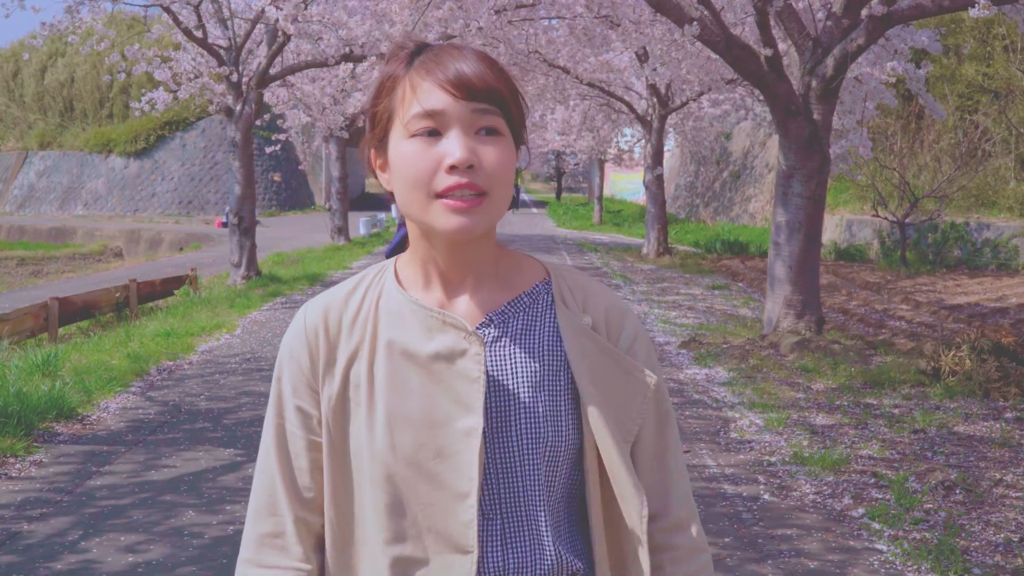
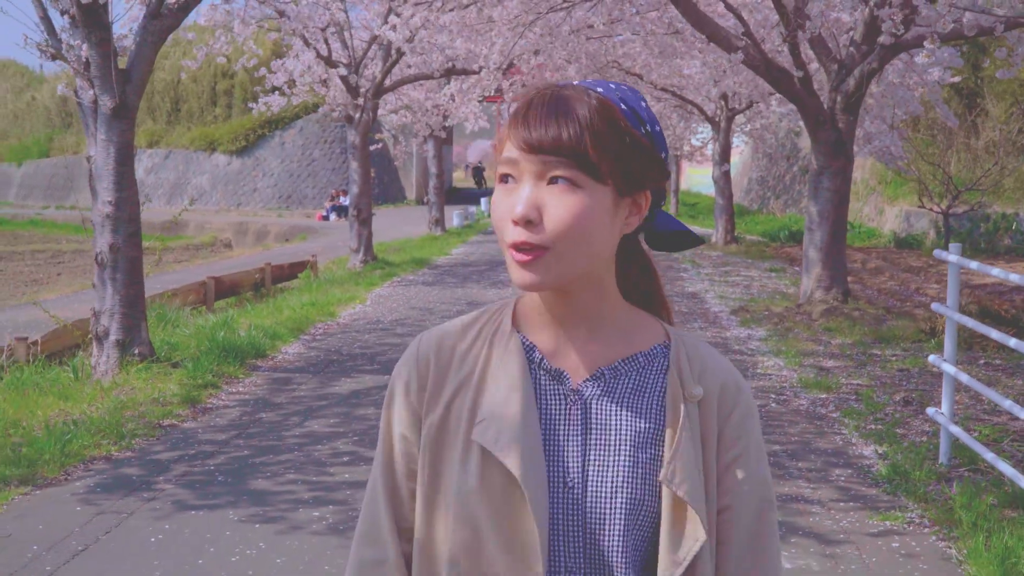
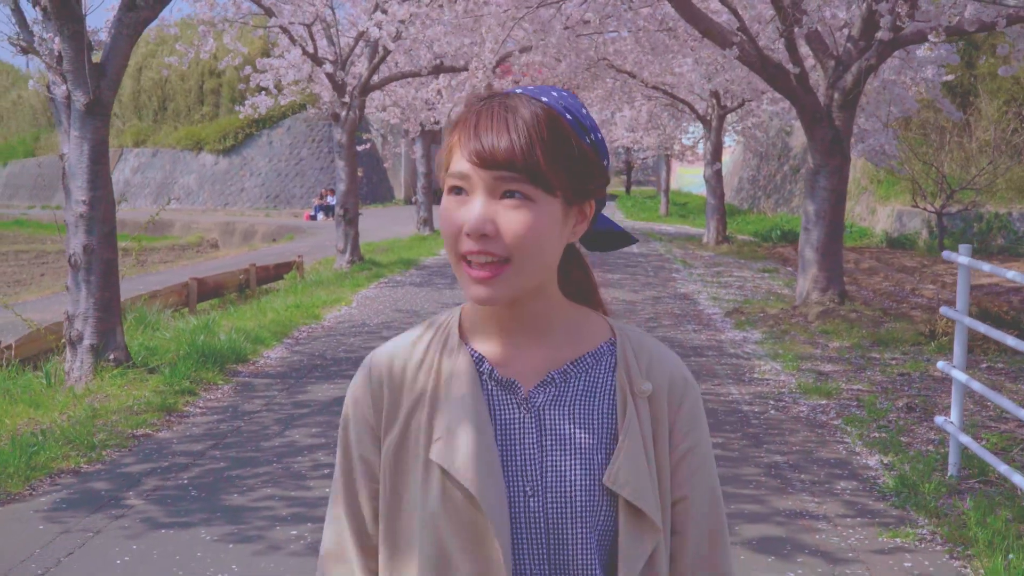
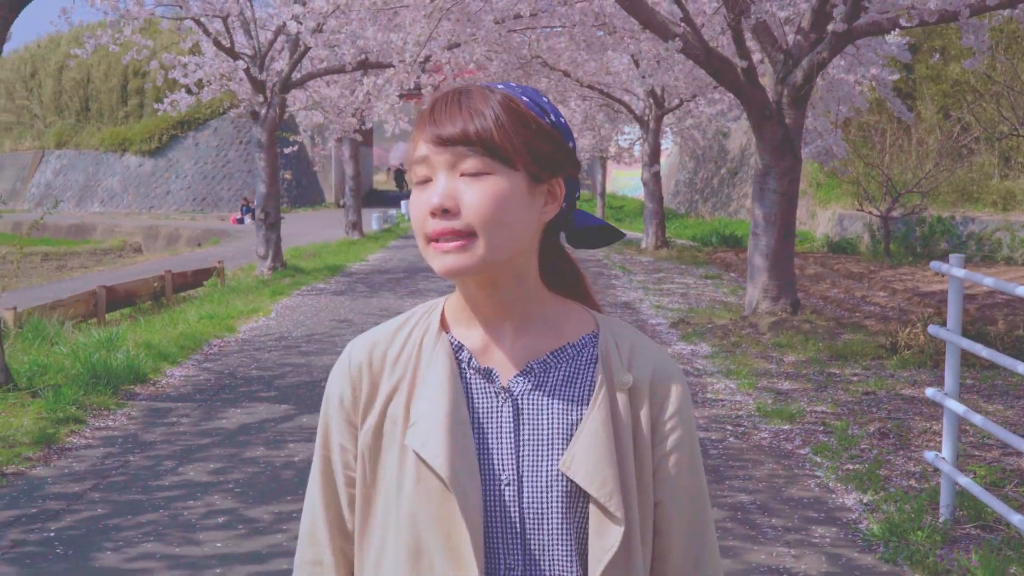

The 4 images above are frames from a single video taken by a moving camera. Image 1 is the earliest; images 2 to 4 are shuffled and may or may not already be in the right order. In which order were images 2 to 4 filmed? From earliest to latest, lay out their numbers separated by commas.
4, 3, 2
